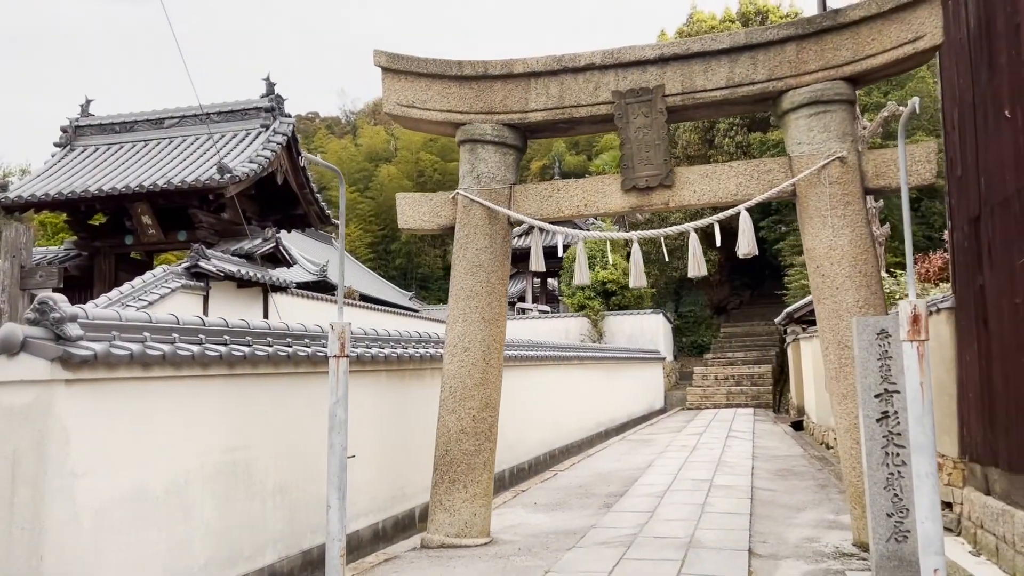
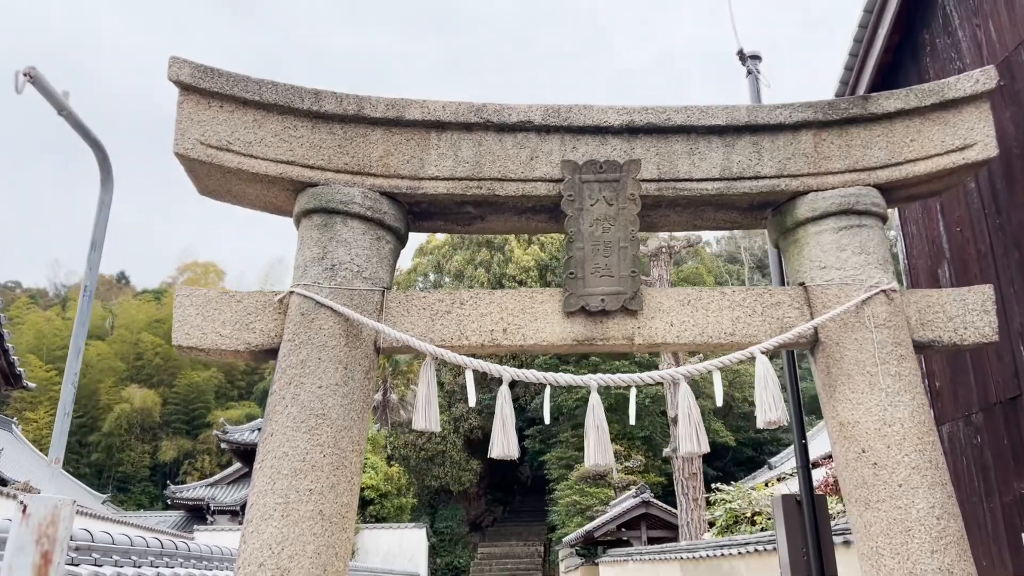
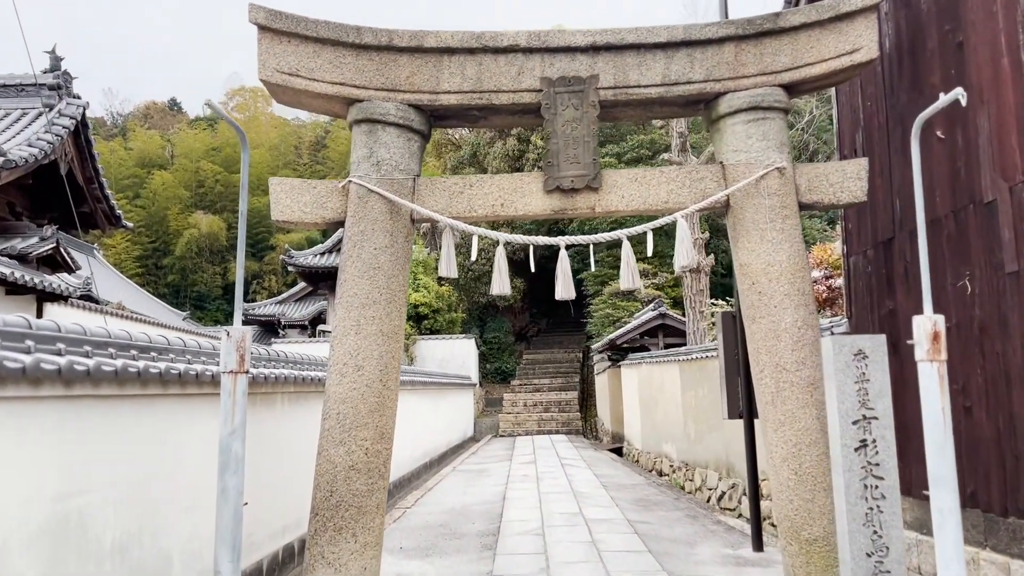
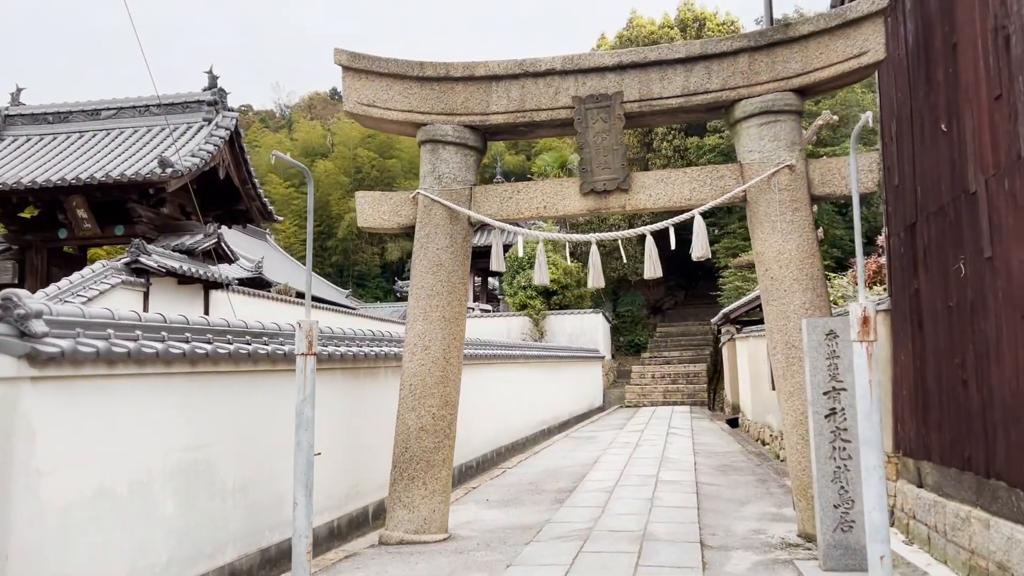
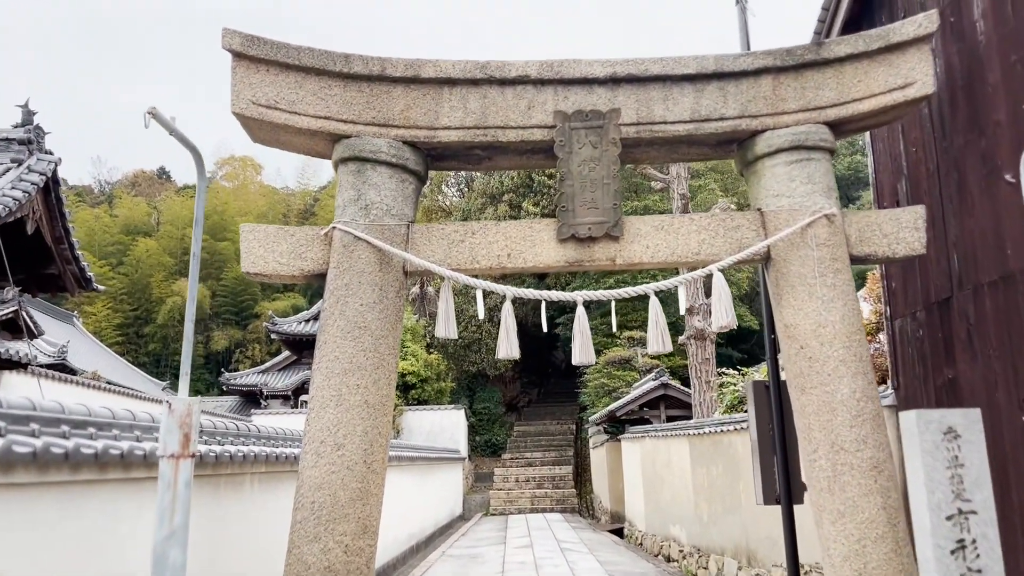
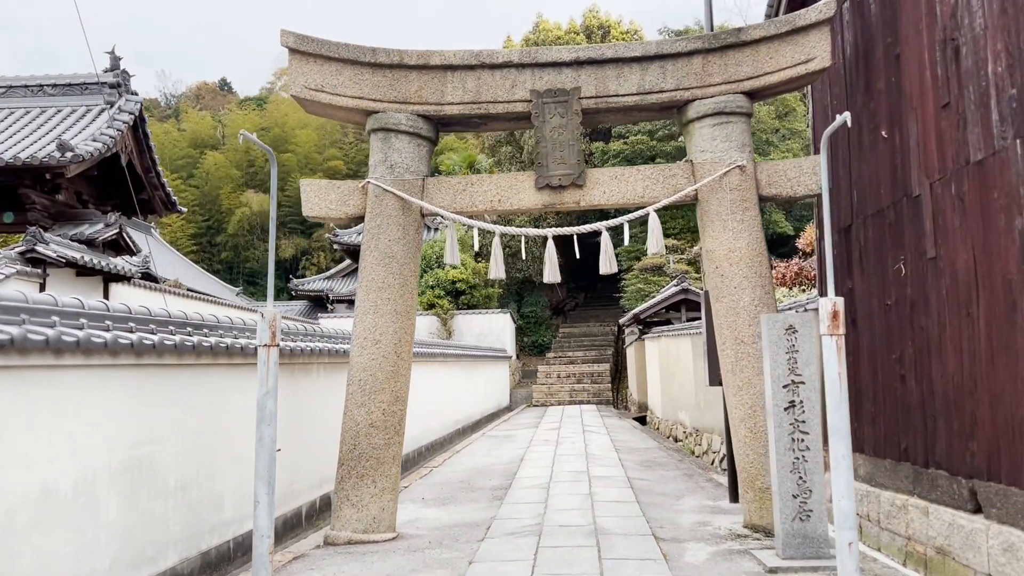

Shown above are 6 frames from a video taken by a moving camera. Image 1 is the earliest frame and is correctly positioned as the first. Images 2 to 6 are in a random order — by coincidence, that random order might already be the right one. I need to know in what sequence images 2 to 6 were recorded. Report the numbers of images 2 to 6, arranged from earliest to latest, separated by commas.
4, 6, 3, 5, 2
